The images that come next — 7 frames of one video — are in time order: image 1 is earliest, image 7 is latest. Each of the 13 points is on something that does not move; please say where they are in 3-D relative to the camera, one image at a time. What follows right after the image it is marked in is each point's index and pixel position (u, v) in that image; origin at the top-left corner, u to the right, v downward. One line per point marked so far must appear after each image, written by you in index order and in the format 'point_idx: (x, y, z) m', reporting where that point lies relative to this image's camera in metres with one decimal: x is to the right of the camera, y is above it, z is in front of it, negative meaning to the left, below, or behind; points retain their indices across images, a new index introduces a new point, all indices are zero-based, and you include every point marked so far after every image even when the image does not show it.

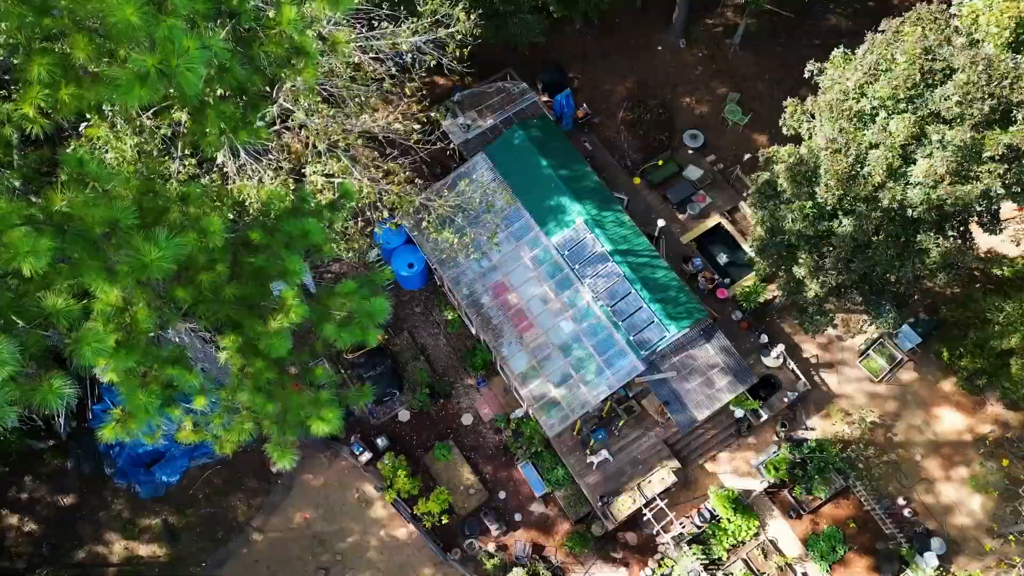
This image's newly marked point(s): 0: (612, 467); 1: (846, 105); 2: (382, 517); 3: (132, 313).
0: (+1.9, -3.3, +13.8) m
1: (+4.3, +2.3, +9.7) m
2: (-2.4, -4.3, +14.0) m
3: (-2.5, -0.2, +4.9) m
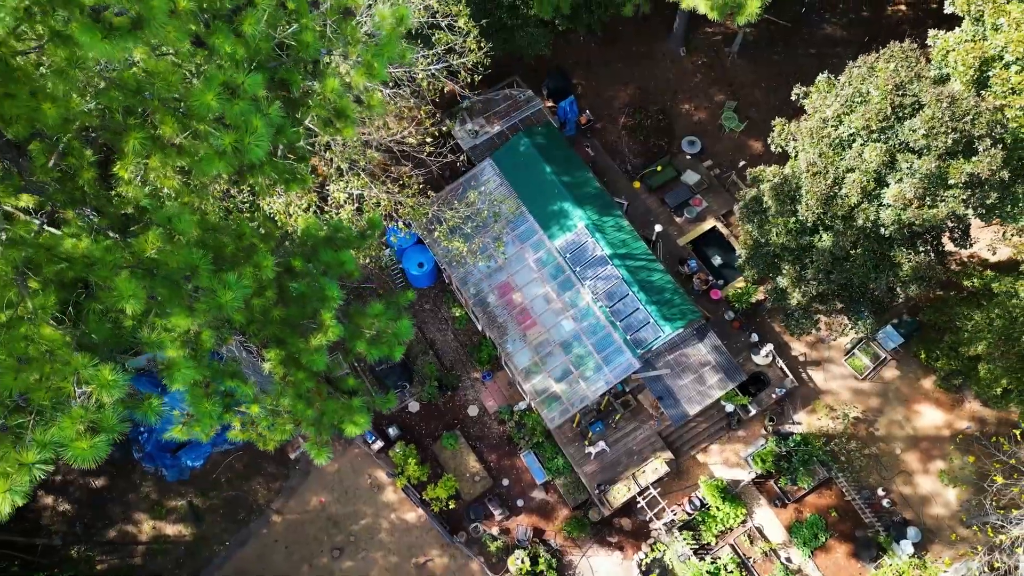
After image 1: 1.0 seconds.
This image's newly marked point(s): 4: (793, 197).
0: (+1.9, -3.3, +14.7) m
1: (+4.4, +2.2, +10.5) m
2: (-2.4, -4.3, +15.0) m
3: (-2.5, -0.4, +5.9) m
4: (+4.2, +1.3, +11.2) m
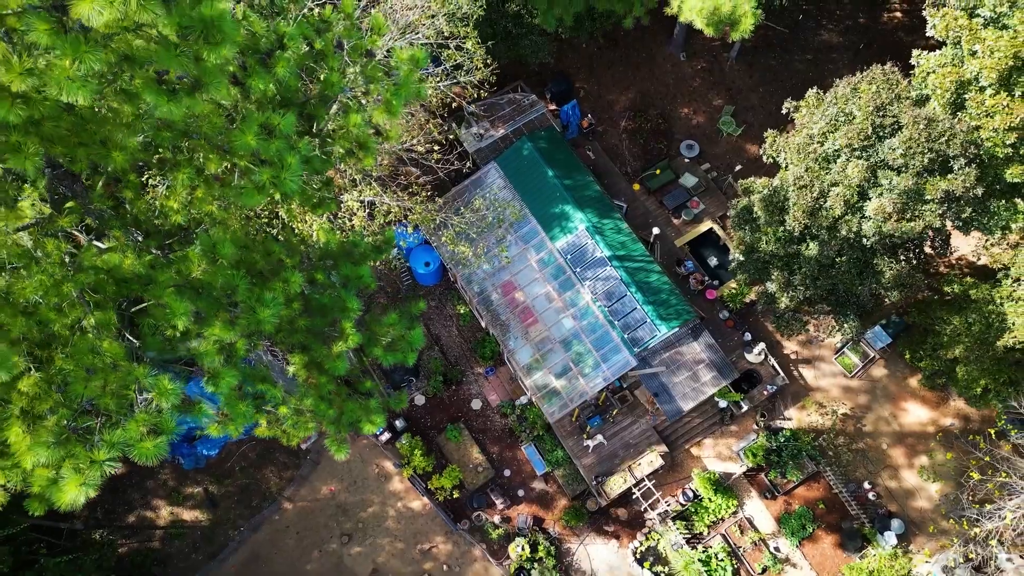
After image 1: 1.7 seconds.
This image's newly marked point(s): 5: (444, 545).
0: (+2.0, -3.3, +15.4) m
1: (+4.4, +2.1, +11.2) m
2: (-2.4, -4.2, +15.7) m
3: (-2.4, -0.5, +6.5) m
4: (+4.2, +1.3, +11.8) m
5: (-1.4, -5.3, +15.4) m
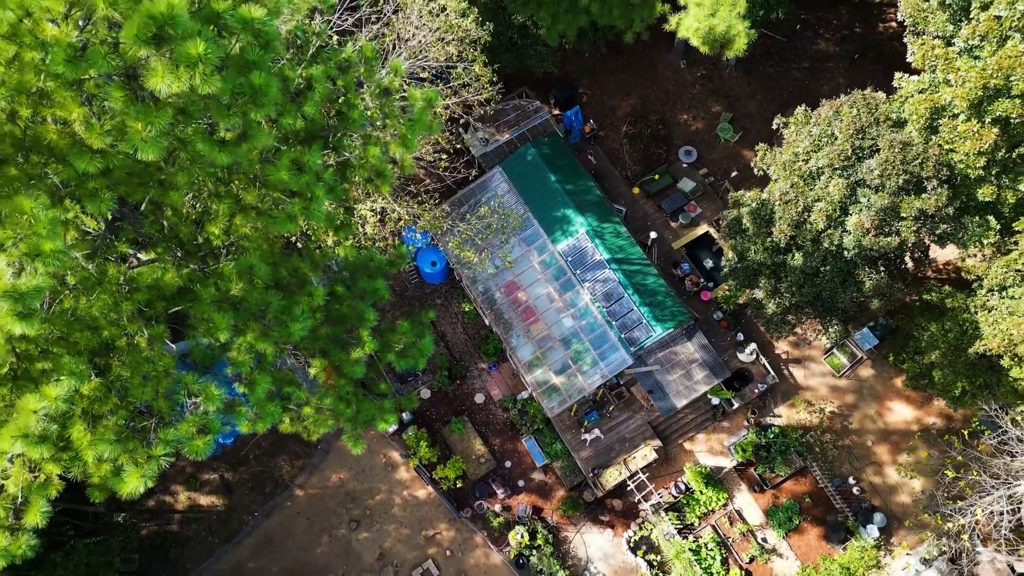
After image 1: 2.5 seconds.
0: (+2.0, -3.4, +16.2) m
1: (+4.5, +1.9, +11.9) m
2: (-2.4, -4.2, +16.5) m
3: (-2.4, -0.7, +7.3) m
4: (+4.3, +1.1, +12.5) m
5: (-1.4, -5.3, +16.3) m
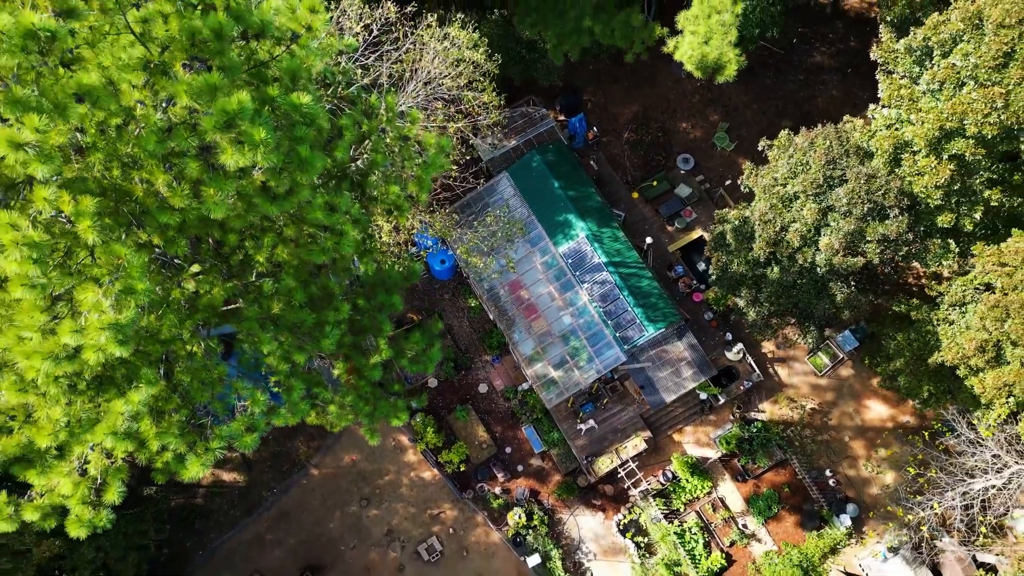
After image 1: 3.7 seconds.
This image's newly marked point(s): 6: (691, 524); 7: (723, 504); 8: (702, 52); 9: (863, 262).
0: (+2.0, -3.4, +17.5) m
1: (+4.6, +1.7, +13.0) m
2: (-2.4, -4.2, +17.9) m
3: (-2.5, -0.8, +8.6) m
4: (+4.3, +0.9, +13.6) m
5: (-1.5, -5.2, +17.6) m
6: (+4.1, -5.5, +17.3) m
7: (+5.0, -5.1, +17.7) m
8: (+3.7, +4.7, +14.8) m
9: (+5.6, +0.4, +12.0) m
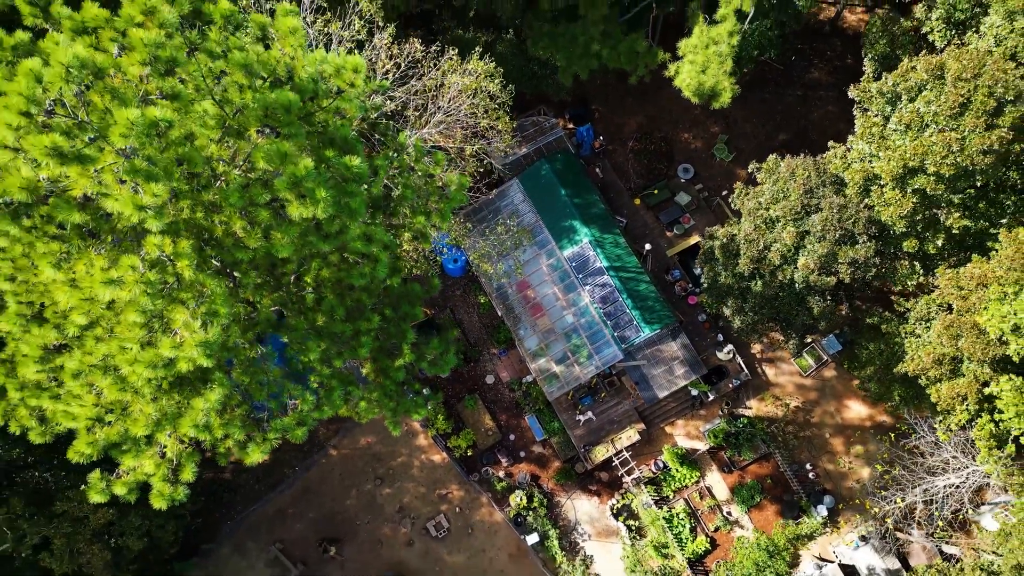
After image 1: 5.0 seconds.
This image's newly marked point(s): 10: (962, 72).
0: (+2.1, -3.5, +19.0) m
1: (+4.7, +1.5, +14.3) m
2: (-2.3, -4.1, +19.5) m
3: (-2.4, -1.0, +10.0) m
4: (+4.5, +0.7, +15.0) m
5: (-1.4, -5.2, +19.2) m
6: (+4.2, -5.6, +18.9) m
7: (+5.0, -5.2, +19.2) m
8: (+4.0, +4.5, +16.1) m
9: (+5.8, +0.1, +13.4) m
10: (+6.9, +3.3, +11.5) m
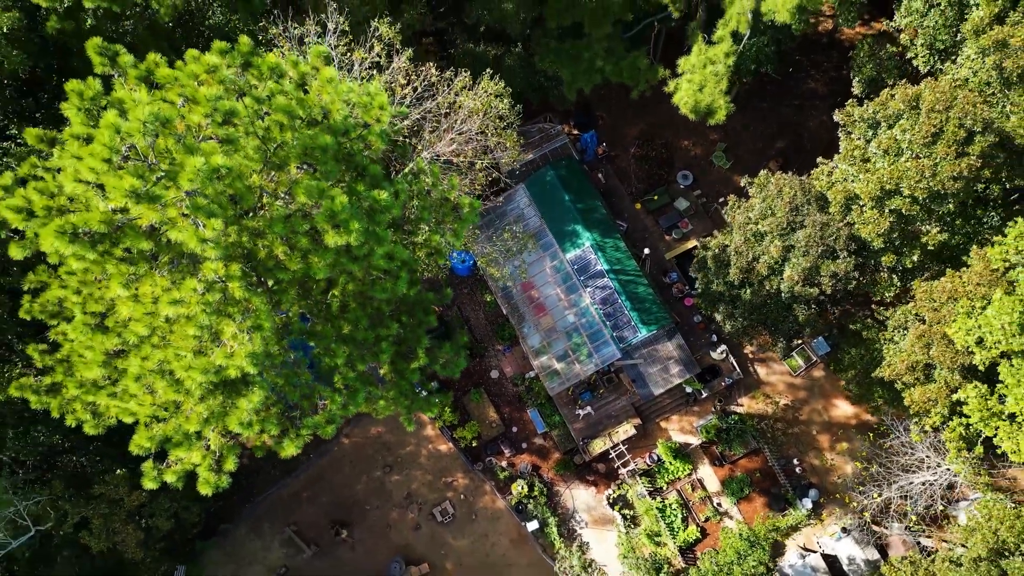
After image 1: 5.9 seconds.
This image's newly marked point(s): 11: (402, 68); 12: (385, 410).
0: (+2.2, -3.5, +20.1) m
1: (+4.9, +1.3, +15.3) m
2: (-2.2, -4.1, +20.6) m
3: (-2.3, -1.2, +11.1) m
4: (+4.6, +0.6, +16.0) m
5: (-1.3, -5.2, +20.4) m
6: (+4.2, -5.7, +20.0) m
7: (+5.1, -5.3, +20.3) m
8: (+4.2, +4.3, +17.1) m
9: (+5.9, -0.1, +14.4) m
10: (+7.0, +3.0, +12.4) m
11: (-2.0, +4.0, +13.5) m
12: (-2.1, -2.0, +12.3) m
